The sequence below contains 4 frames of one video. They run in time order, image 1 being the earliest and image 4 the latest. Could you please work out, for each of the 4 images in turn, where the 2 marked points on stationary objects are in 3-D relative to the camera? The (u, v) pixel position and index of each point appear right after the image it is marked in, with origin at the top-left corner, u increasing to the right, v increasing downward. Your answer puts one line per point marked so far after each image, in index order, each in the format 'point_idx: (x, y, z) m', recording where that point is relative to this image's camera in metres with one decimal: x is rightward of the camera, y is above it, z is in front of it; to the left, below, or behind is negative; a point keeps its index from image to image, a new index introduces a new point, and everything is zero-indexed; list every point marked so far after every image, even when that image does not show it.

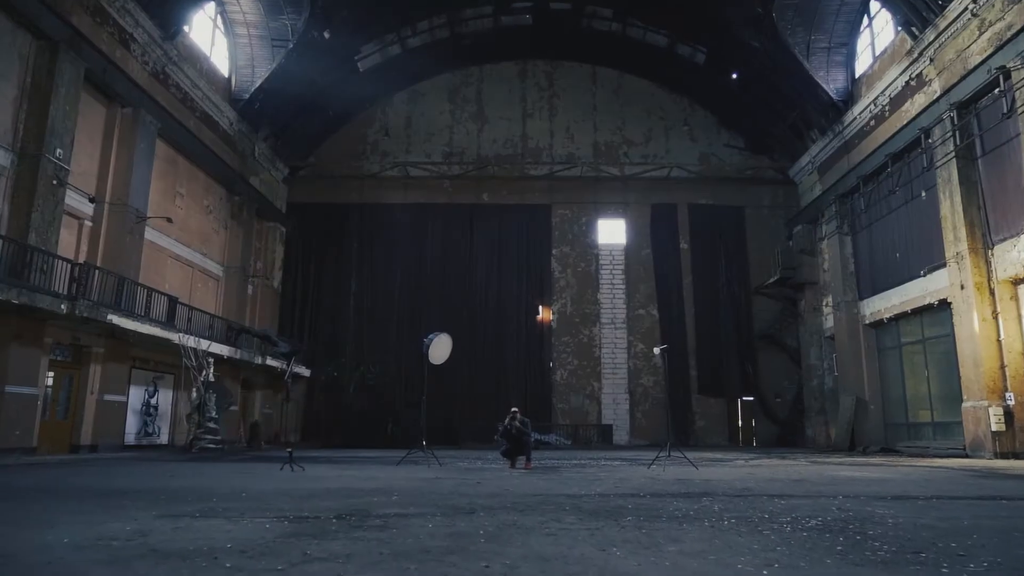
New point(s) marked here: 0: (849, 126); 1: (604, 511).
0: (+8.4, +4.0, +18.6) m
1: (+0.5, -1.2, +4.1) m
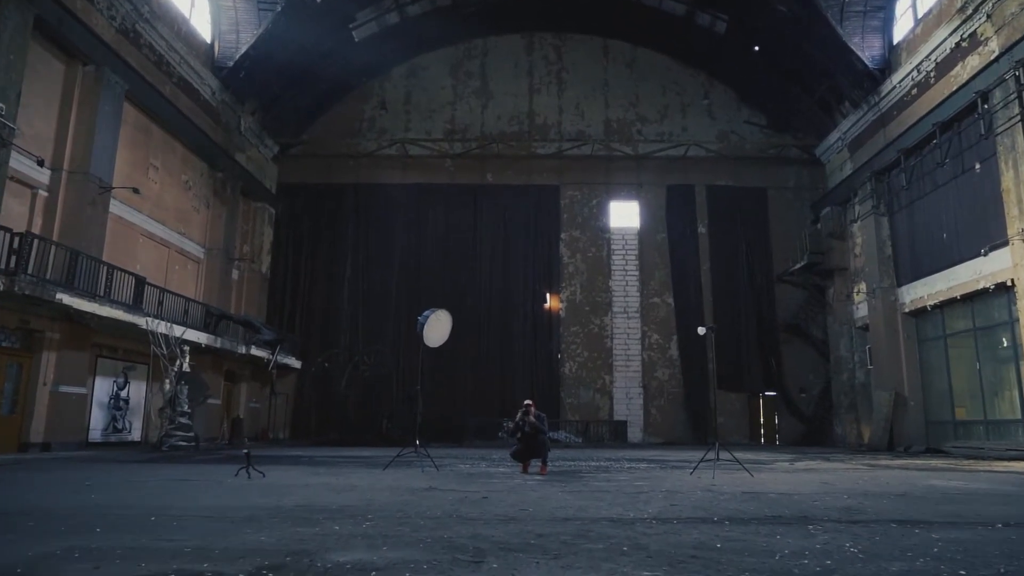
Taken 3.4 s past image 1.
0: (+8.6, +4.4, +17.0) m
1: (+0.6, -0.9, +2.6) m
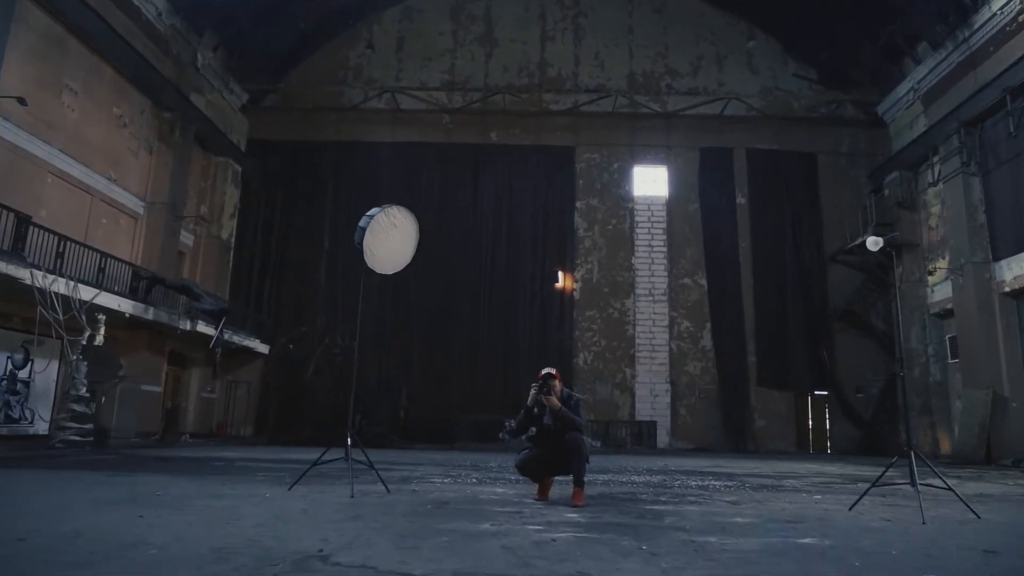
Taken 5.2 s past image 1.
0: (+8.8, +4.8, +13.9) m
1: (+0.6, -0.3, -0.6) m
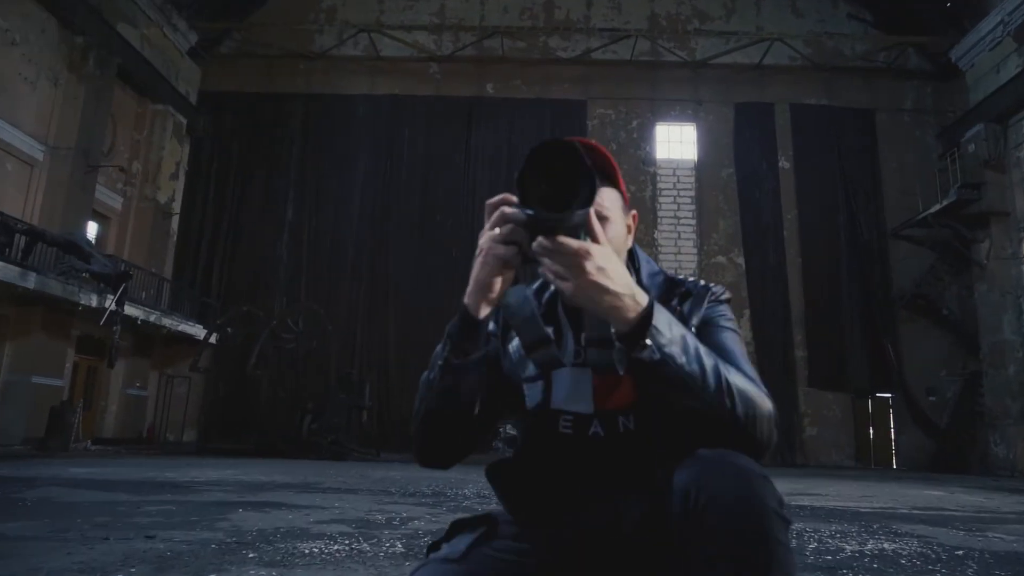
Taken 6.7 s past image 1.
0: (+8.7, +5.2, +10.9) m
1: (+0.5, +0.3, -3.6) m
